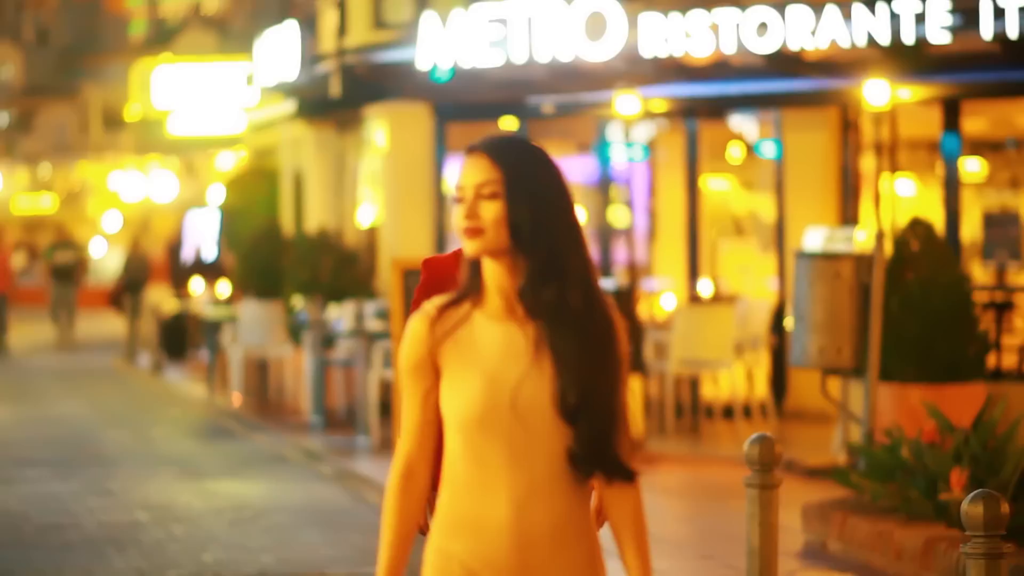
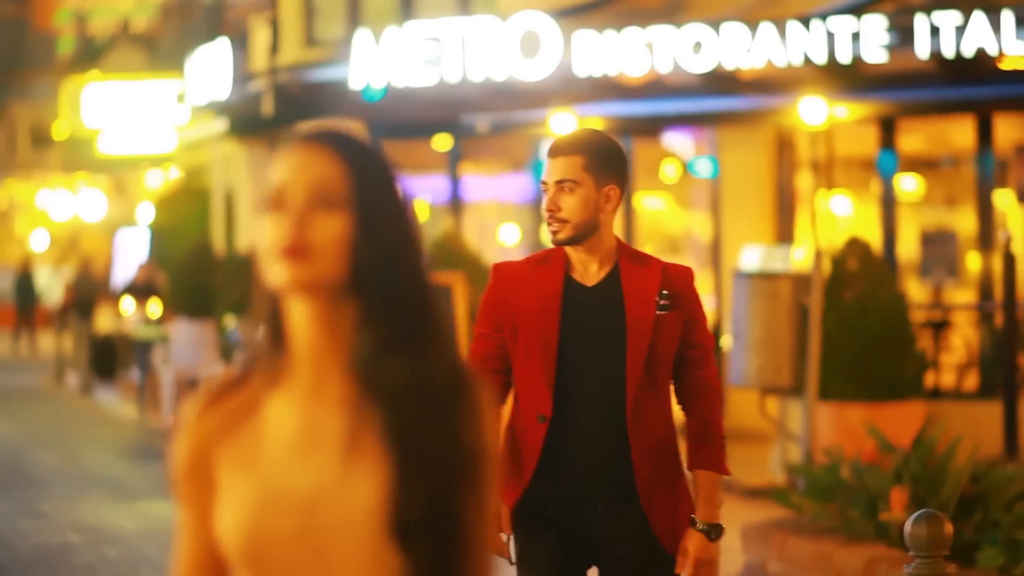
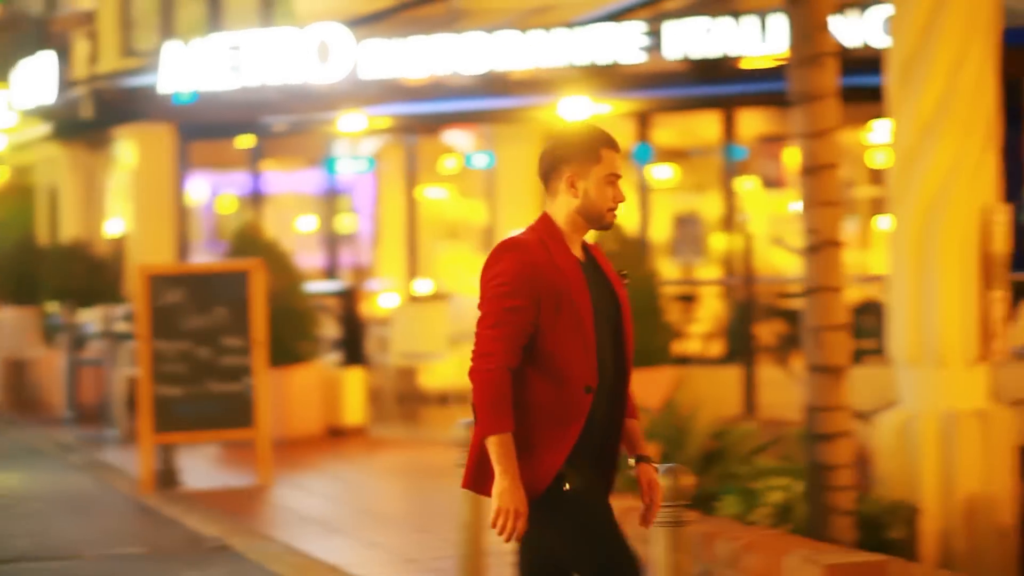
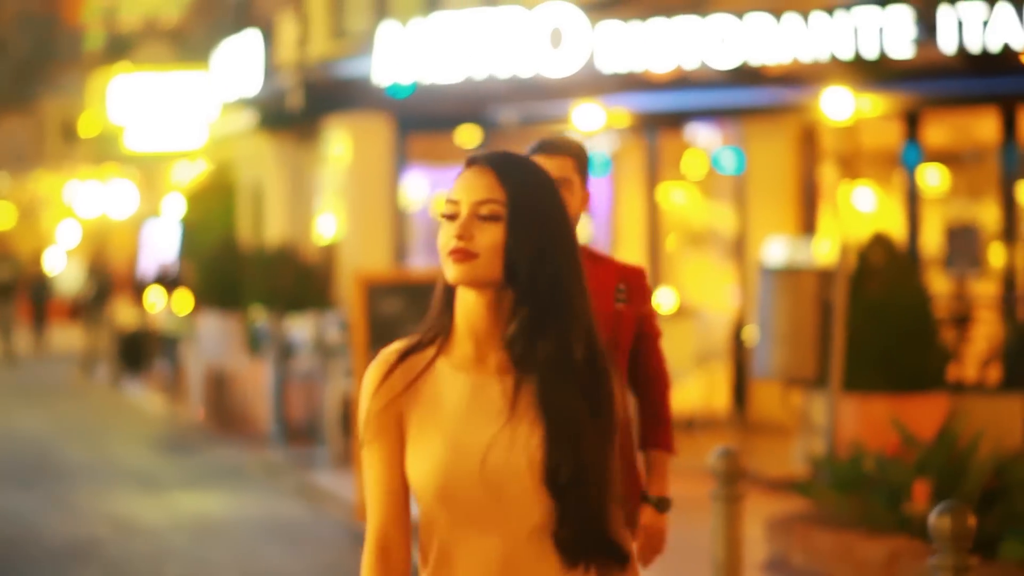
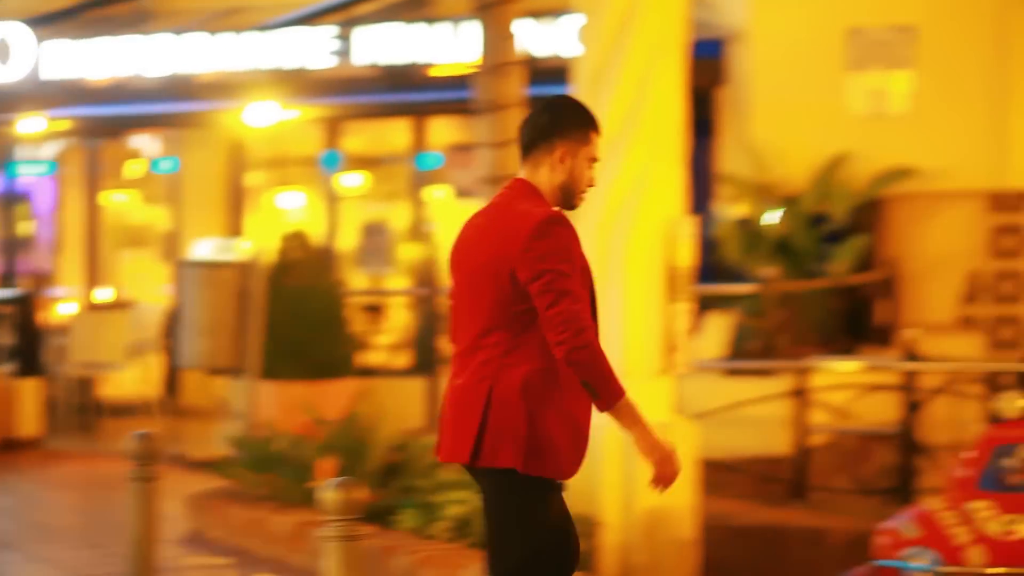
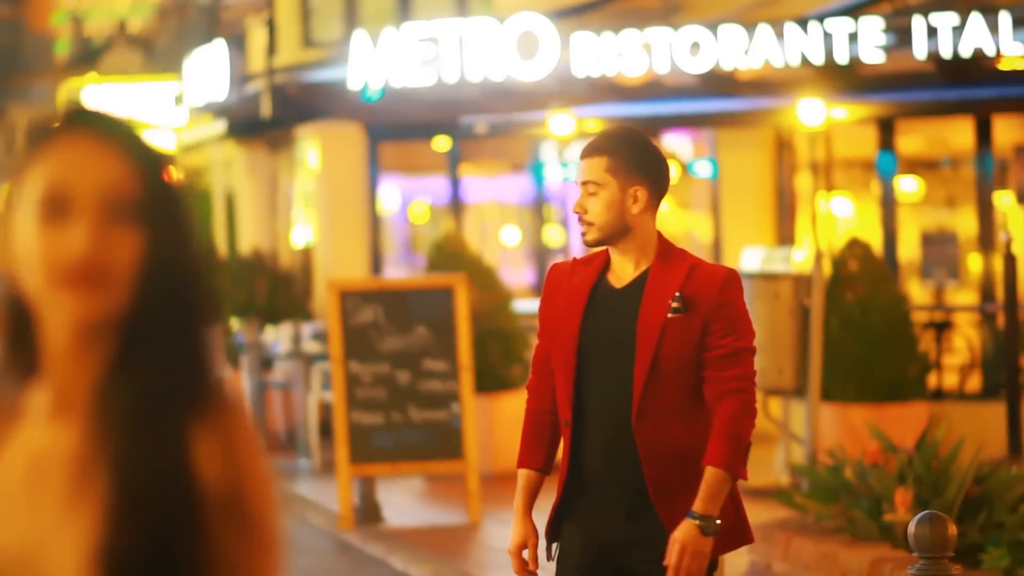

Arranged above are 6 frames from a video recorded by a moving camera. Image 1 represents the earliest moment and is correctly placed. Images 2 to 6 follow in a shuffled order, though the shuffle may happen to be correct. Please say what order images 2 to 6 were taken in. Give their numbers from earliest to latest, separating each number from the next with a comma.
4, 2, 6, 3, 5
